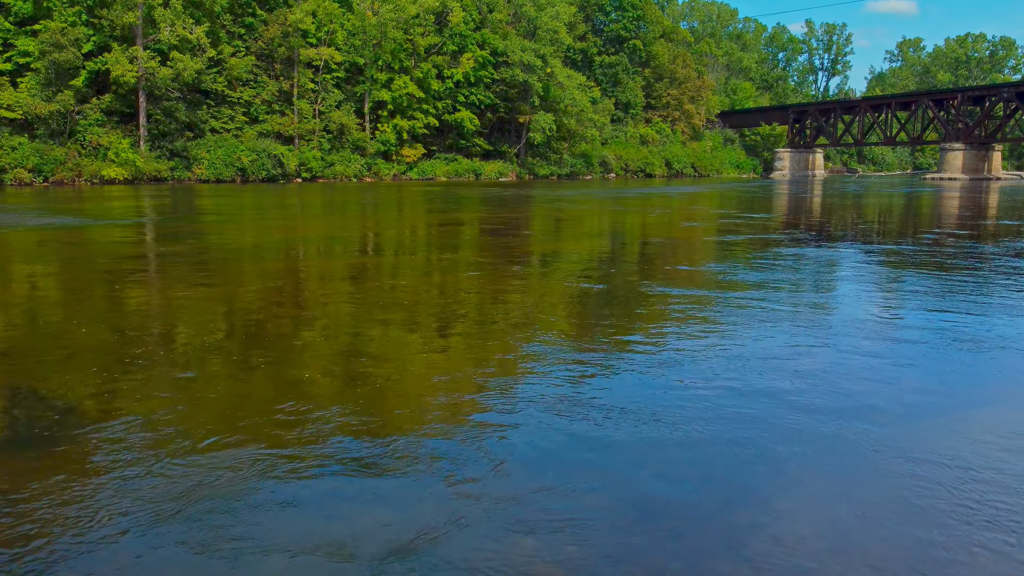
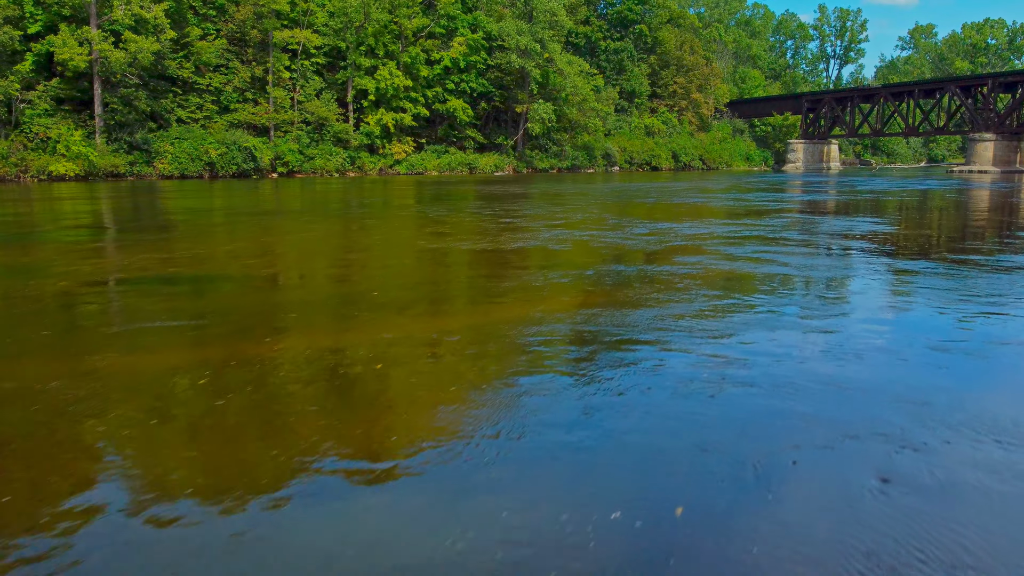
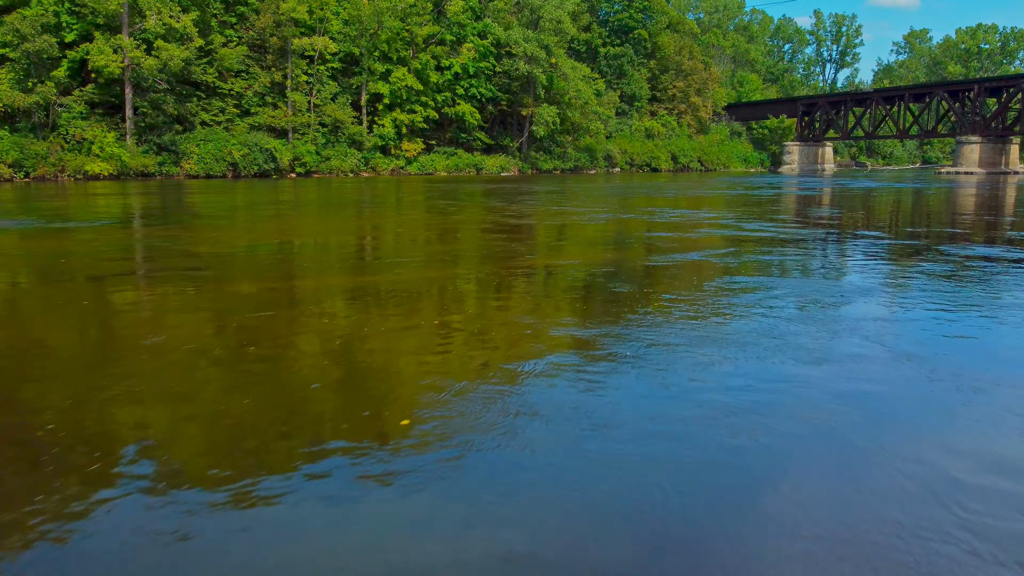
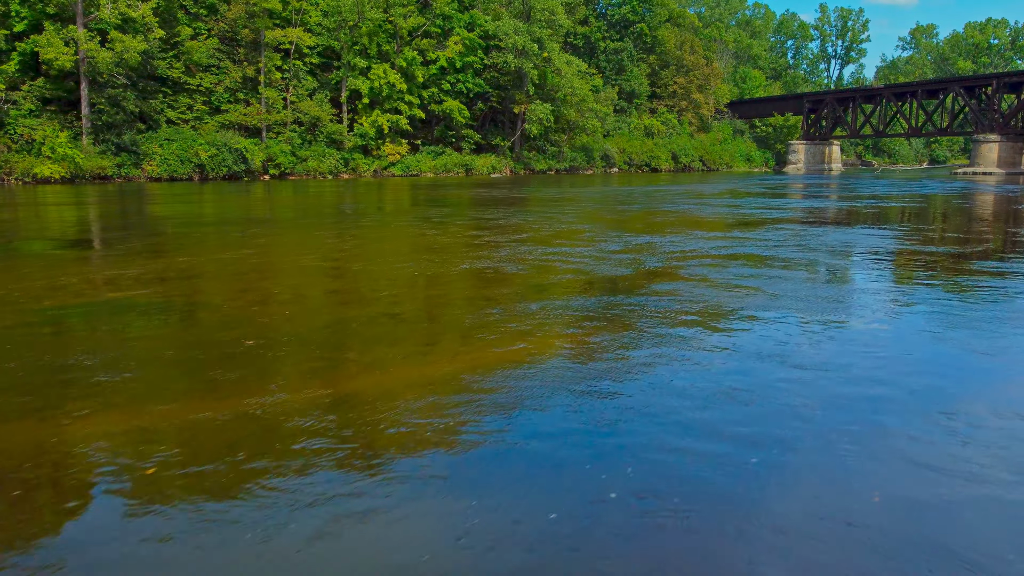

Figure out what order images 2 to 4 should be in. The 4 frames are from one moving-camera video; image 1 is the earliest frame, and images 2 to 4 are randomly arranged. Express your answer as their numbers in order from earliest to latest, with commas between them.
3, 2, 4
